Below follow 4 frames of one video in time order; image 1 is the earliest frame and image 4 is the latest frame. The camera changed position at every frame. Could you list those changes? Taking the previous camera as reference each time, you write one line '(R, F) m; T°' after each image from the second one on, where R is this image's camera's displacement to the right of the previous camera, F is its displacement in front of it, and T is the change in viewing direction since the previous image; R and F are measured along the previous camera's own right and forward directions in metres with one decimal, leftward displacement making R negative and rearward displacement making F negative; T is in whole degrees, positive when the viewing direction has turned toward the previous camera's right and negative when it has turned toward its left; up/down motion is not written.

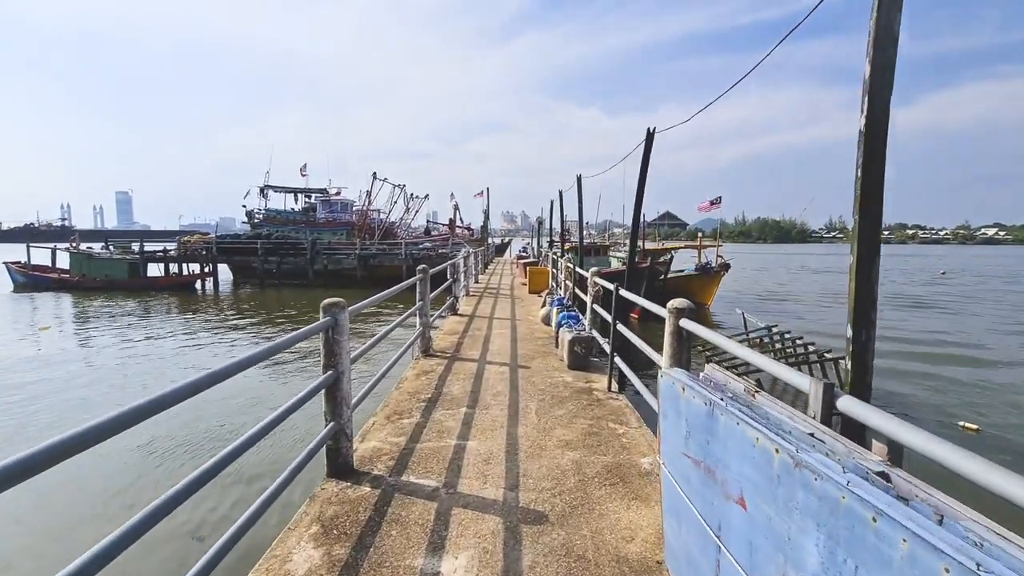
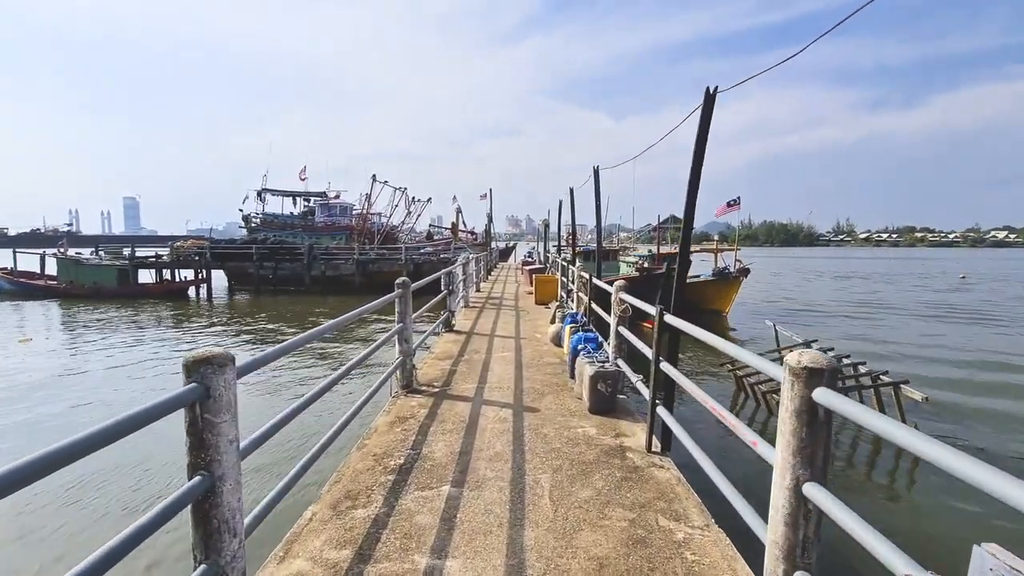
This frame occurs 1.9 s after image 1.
(0.0, +1.3) m; -1°
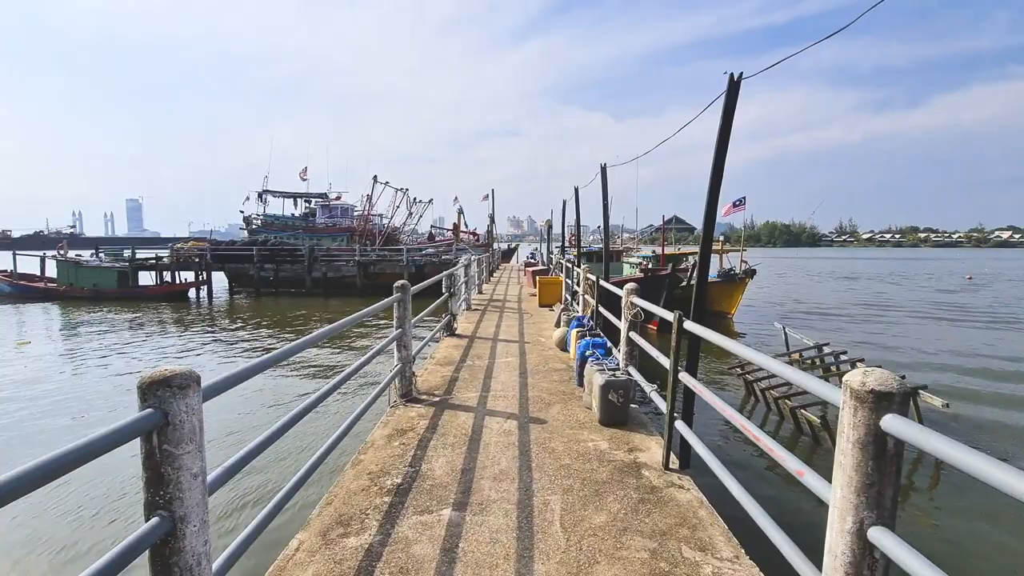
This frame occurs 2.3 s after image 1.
(0.0, +0.3) m; 0°
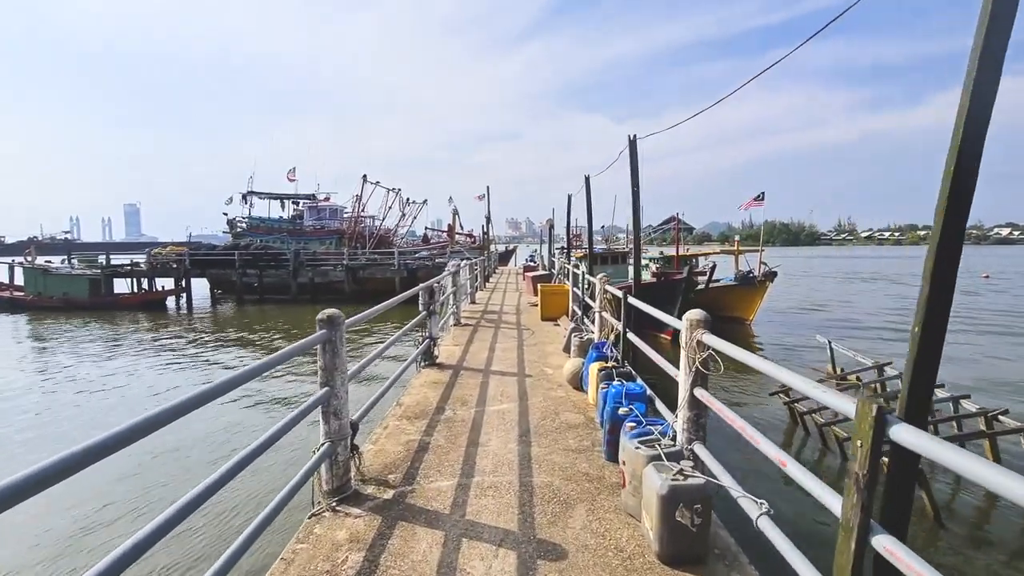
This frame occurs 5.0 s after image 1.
(0.0, +1.7) m; 0°
